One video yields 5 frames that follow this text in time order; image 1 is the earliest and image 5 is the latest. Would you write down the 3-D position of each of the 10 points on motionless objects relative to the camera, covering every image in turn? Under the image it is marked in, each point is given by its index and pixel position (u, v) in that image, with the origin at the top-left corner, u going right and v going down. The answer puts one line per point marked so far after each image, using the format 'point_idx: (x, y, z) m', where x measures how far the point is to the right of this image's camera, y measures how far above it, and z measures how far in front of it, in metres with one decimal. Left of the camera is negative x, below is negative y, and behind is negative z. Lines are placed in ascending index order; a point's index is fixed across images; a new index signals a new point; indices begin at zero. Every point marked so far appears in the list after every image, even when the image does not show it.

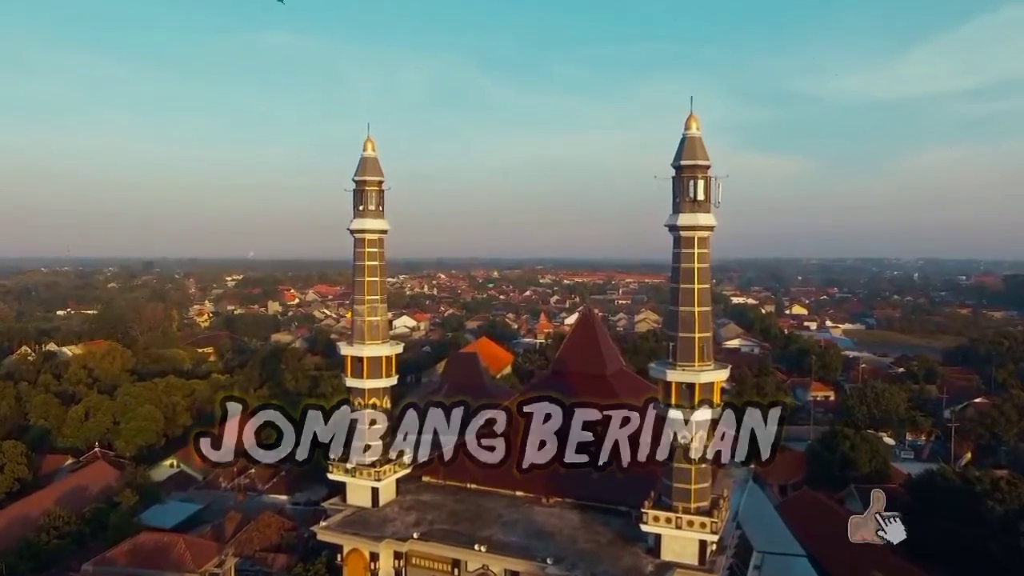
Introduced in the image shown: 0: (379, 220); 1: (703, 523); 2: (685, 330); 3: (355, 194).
0: (-3.1, +1.6, +16.5) m
1: (+3.5, -4.4, +13.2) m
2: (+3.2, -0.8, +13.3) m
3: (-3.6, +2.2, +16.6) m
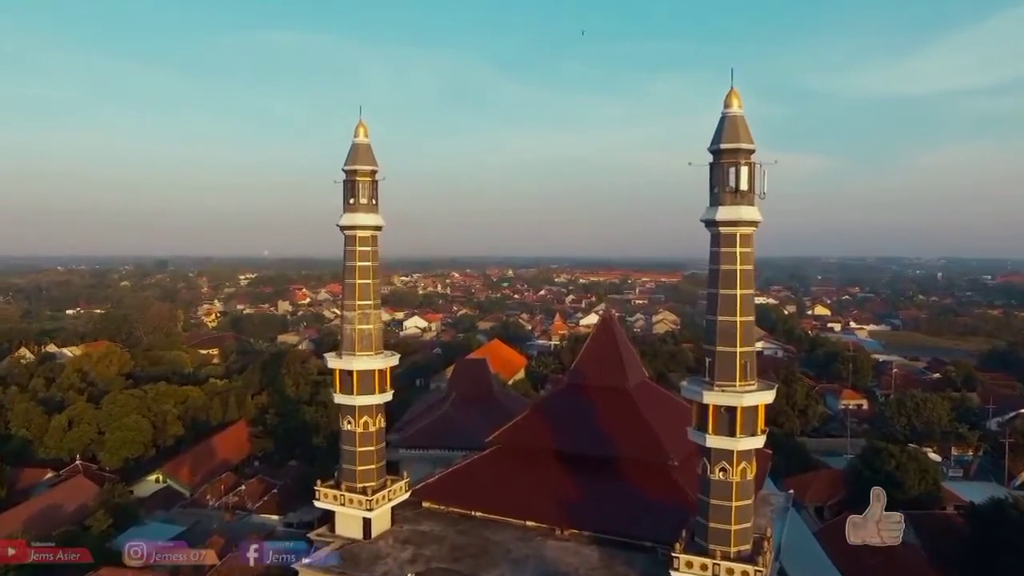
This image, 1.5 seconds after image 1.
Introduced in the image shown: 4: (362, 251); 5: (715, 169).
0: (-2.9, +1.5, +14.5) m
1: (+3.7, -4.5, +11.2) m
2: (+3.3, -0.9, +11.3) m
3: (-3.4, +2.1, +14.7) m
4: (-3.1, +0.8, +14.5) m
5: (+3.3, +1.9, +11.5) m
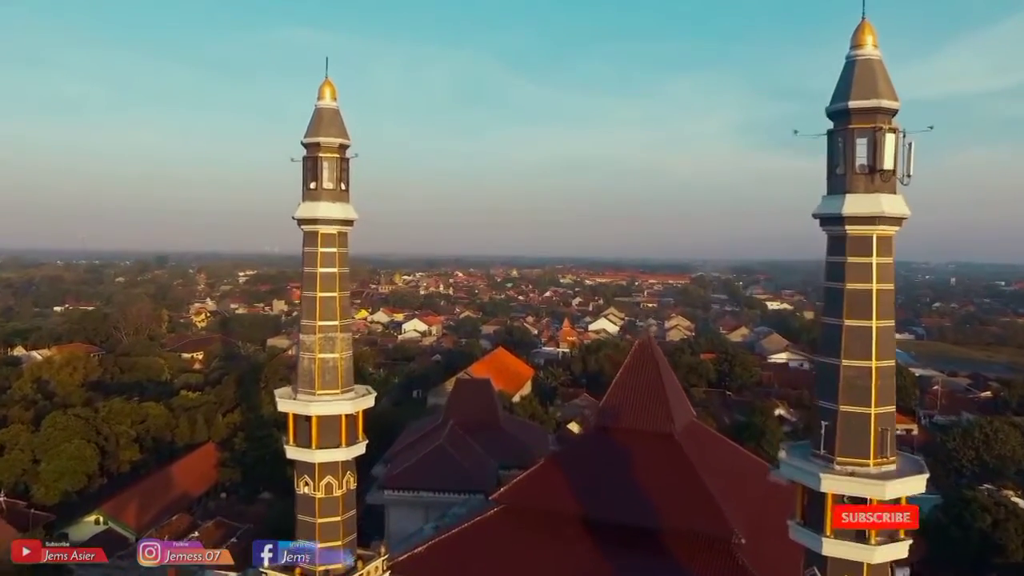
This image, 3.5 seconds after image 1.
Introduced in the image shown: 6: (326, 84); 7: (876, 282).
0: (-2.6, +1.3, +10.8) m
1: (+3.8, -4.8, +7.4) m
2: (+3.6, -1.2, +7.5) m
3: (-3.2, +1.9, +10.9) m
4: (-2.8, +0.5, +10.8) m
5: (+3.5, +1.6, +7.7) m
6: (-2.9, +3.2, +11.1) m
7: (+3.8, +0.1, +7.5) m
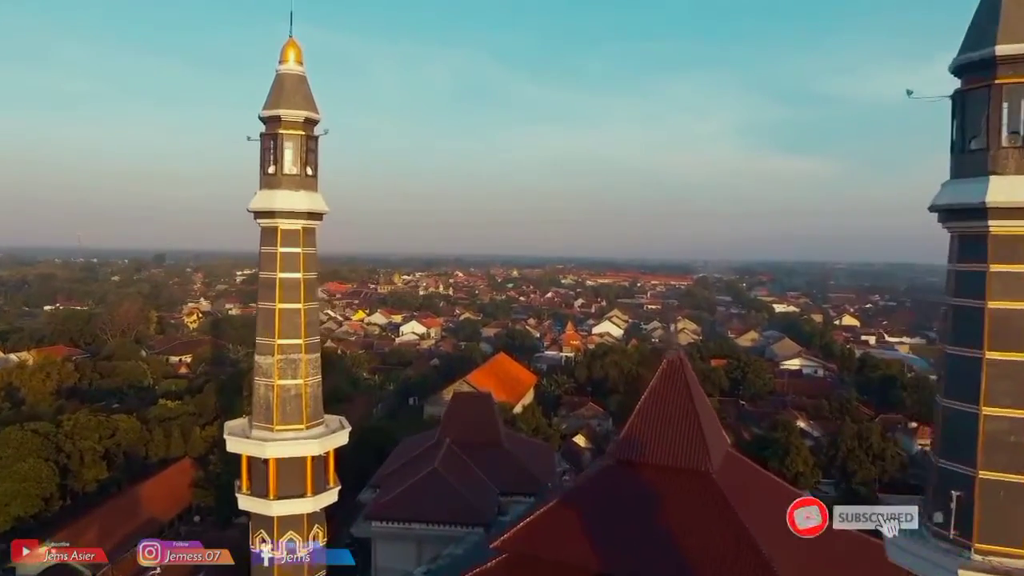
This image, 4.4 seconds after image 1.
0: (-2.5, +1.2, +8.7) m
1: (+3.9, -4.9, +5.3) m
2: (+3.6, -1.3, +5.4) m
3: (-3.1, +1.8, +8.8) m
4: (-2.7, +0.4, +8.7) m
5: (+3.6, +1.5, +5.6) m
6: (-2.8, +3.1, +9.0) m
7: (+3.9, -0.1, +5.3) m
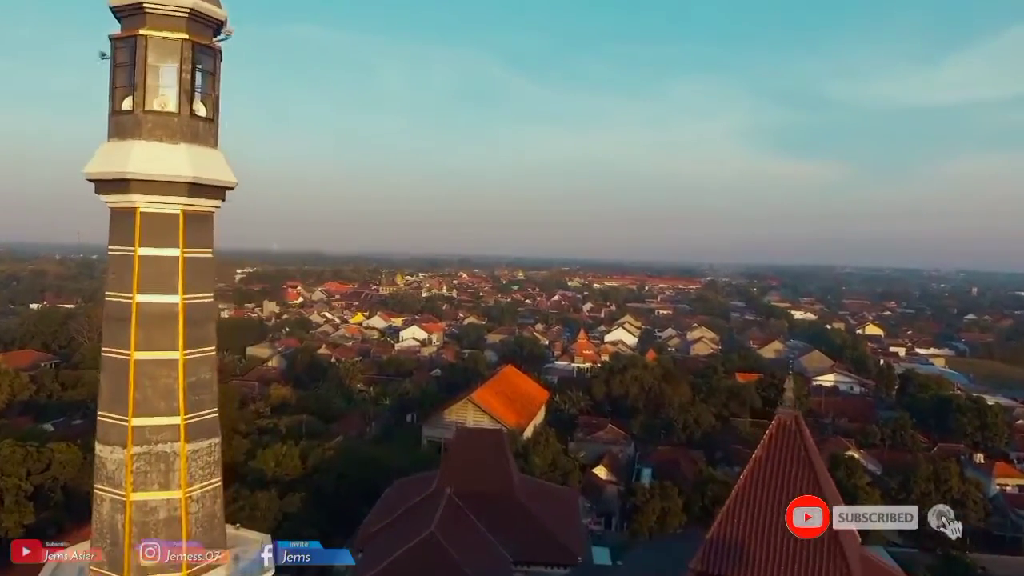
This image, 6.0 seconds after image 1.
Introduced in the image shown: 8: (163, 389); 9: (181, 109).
0: (-2.1, +0.9, +4.8) m
1: (+4.2, -5.2, +1.3) m
2: (+4.0, -1.6, +1.4) m
3: (-2.7, +1.6, +4.9) m
4: (-2.4, +0.2, +4.8) m
5: (+4.0, +1.2, +1.7) m
6: (-2.4, +2.8, +5.1) m
7: (+4.2, -0.4, +1.4) m
8: (-2.3, -0.6, +4.8) m
9: (-2.2, +1.2, +4.9) m
